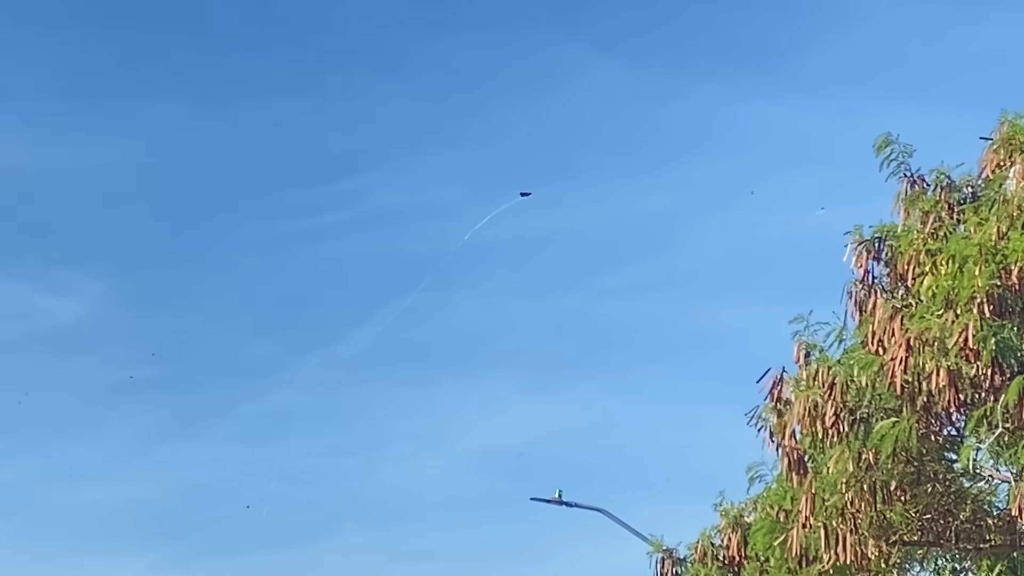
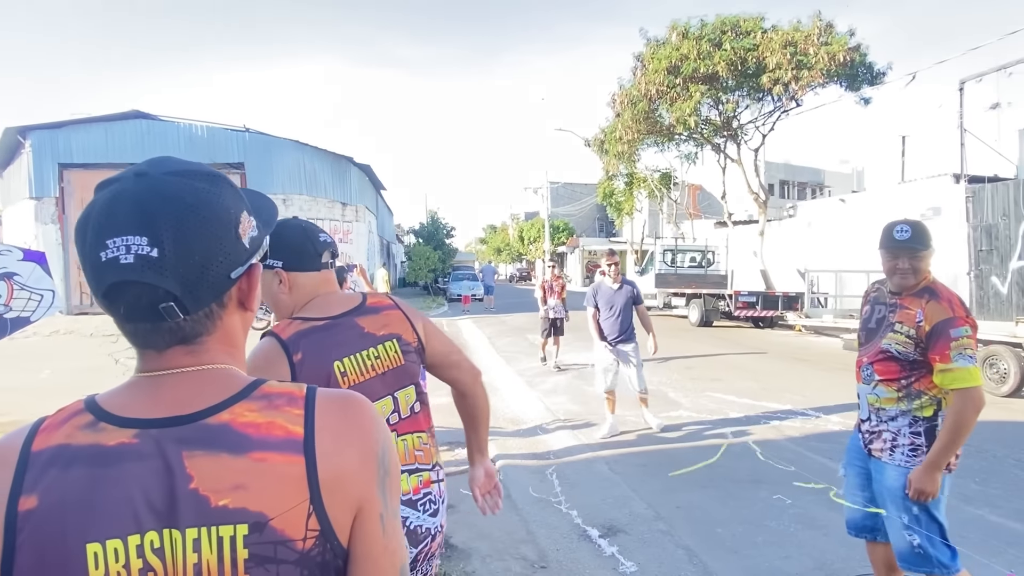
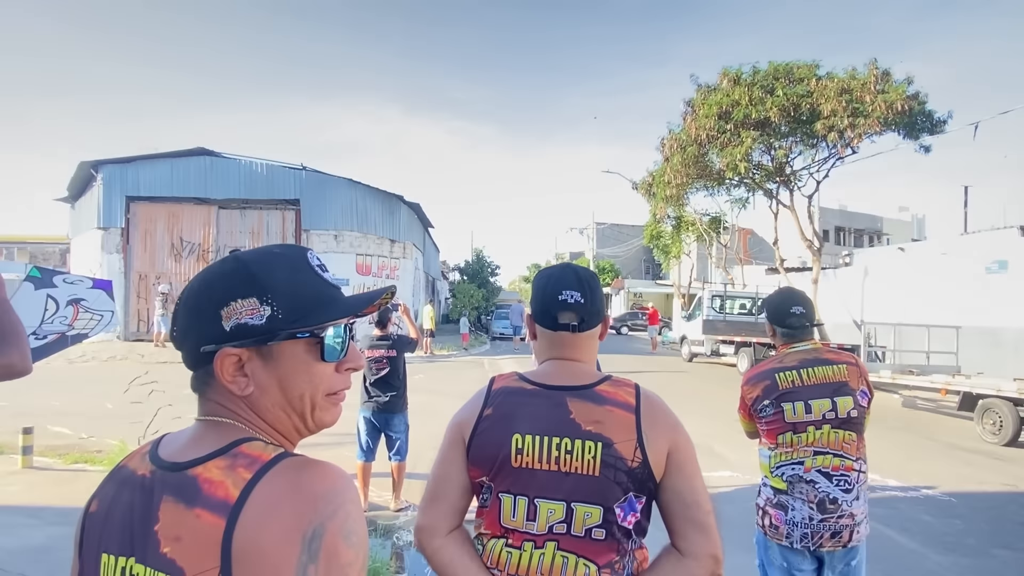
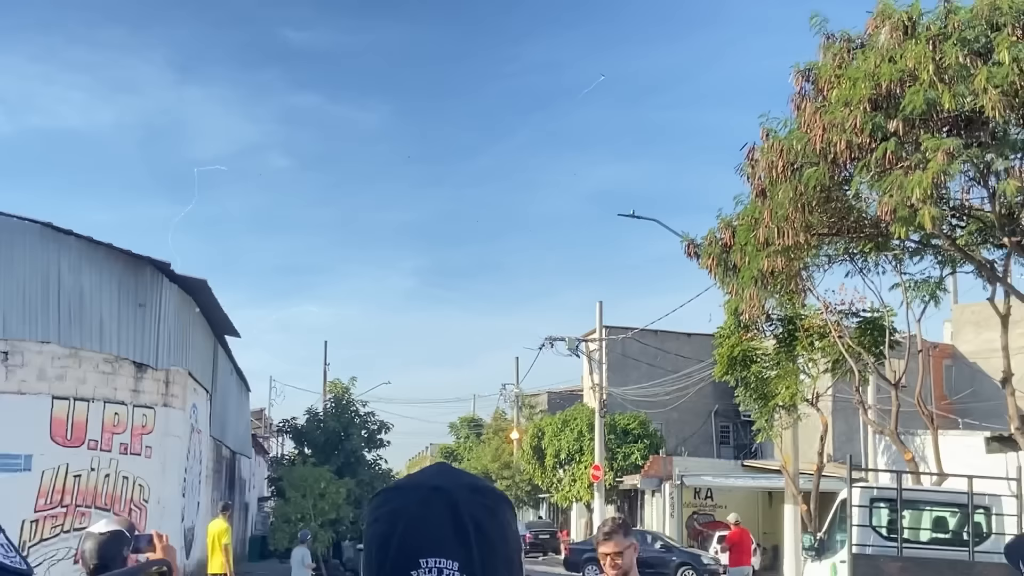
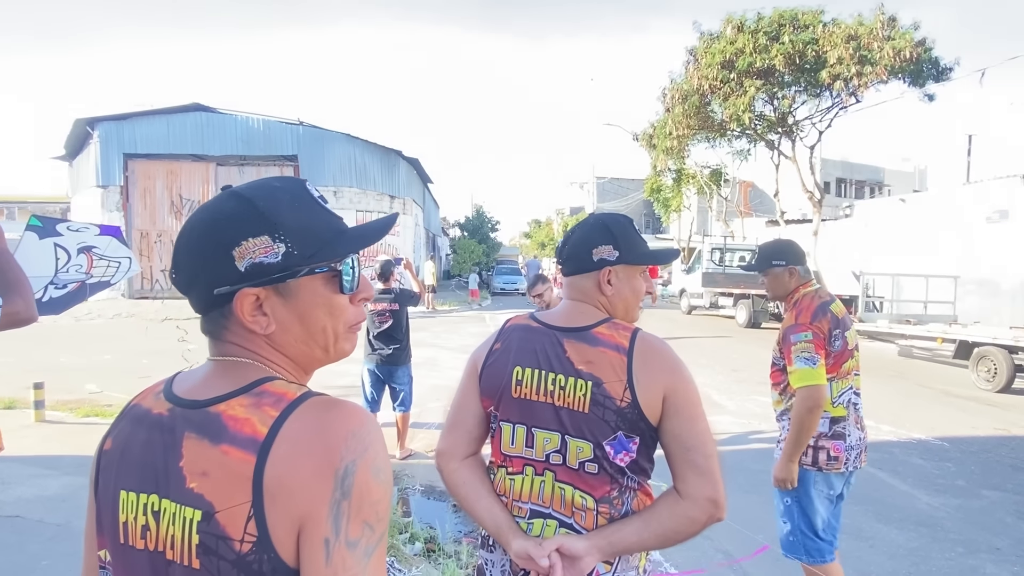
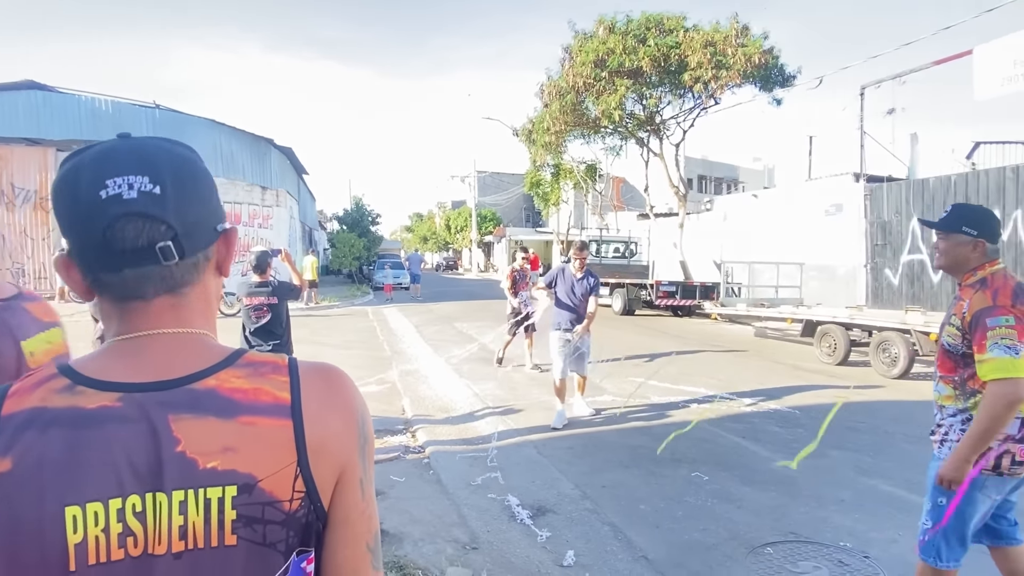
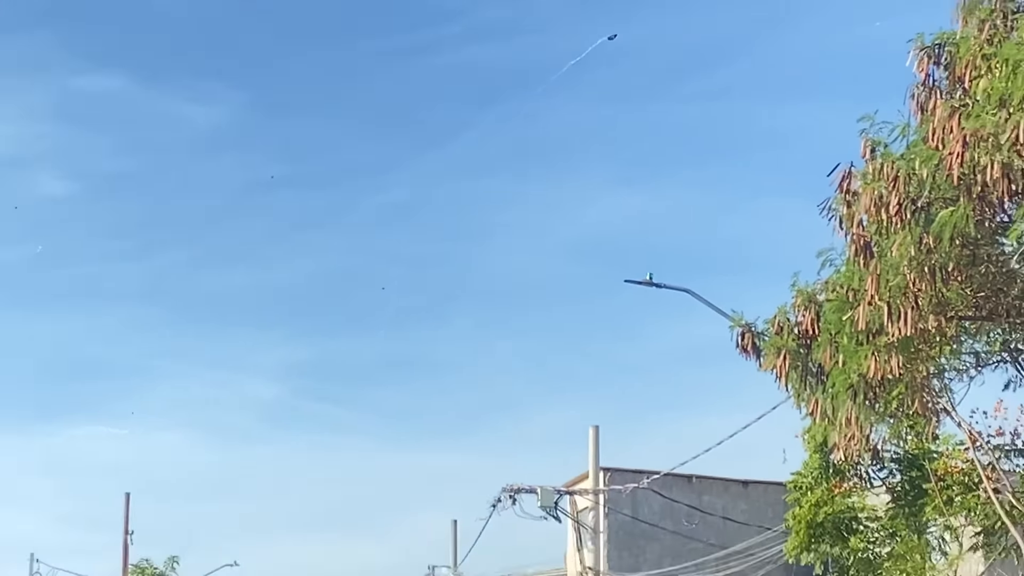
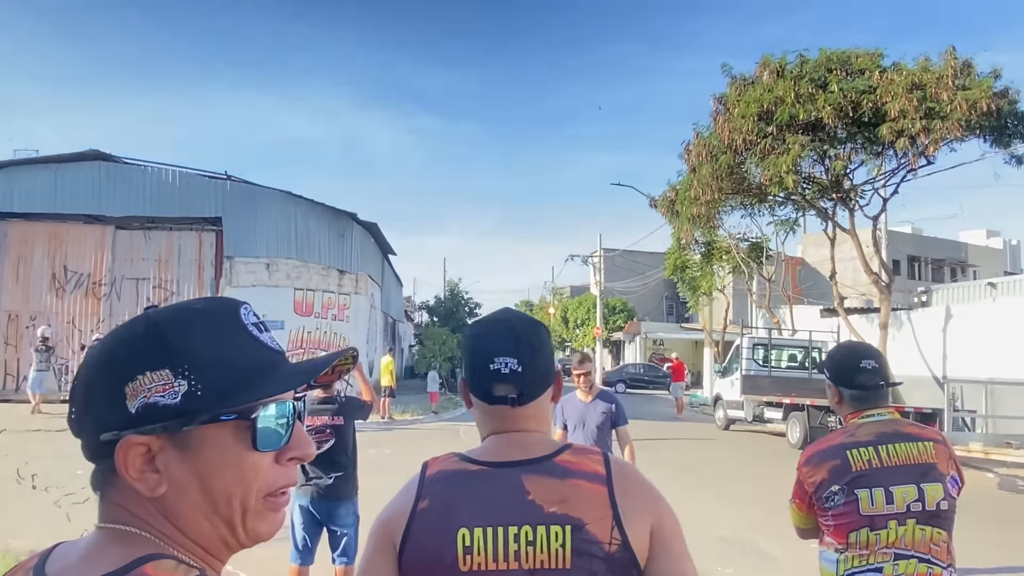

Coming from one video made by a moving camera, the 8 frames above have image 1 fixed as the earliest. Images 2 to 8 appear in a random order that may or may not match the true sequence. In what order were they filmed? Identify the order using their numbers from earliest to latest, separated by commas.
7, 4, 8, 3, 5, 2, 6
